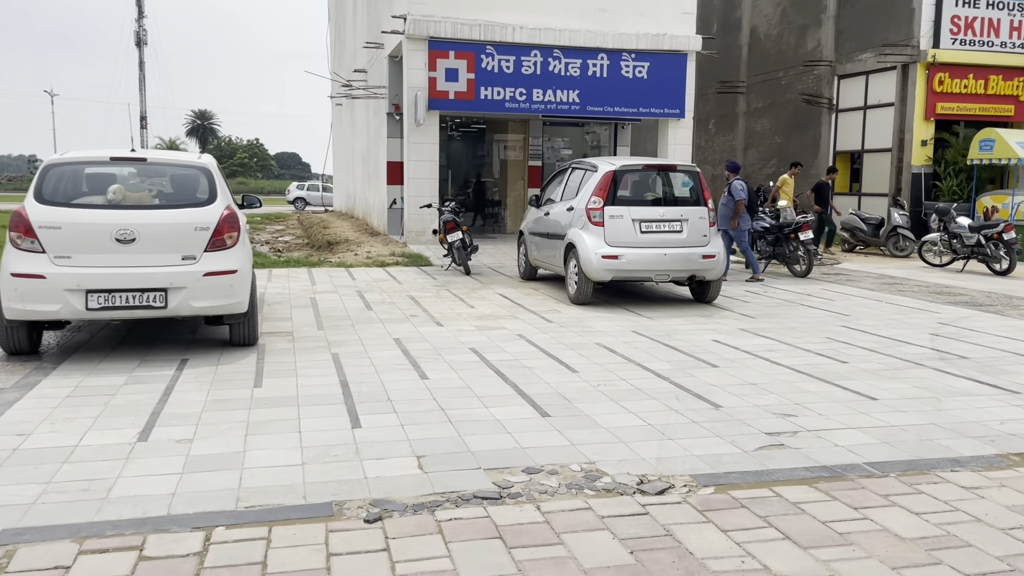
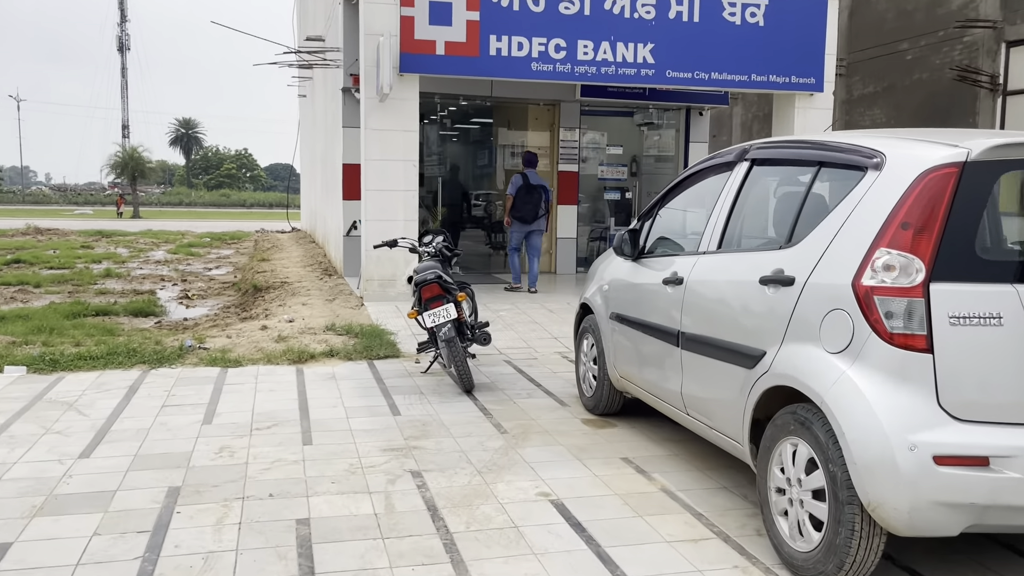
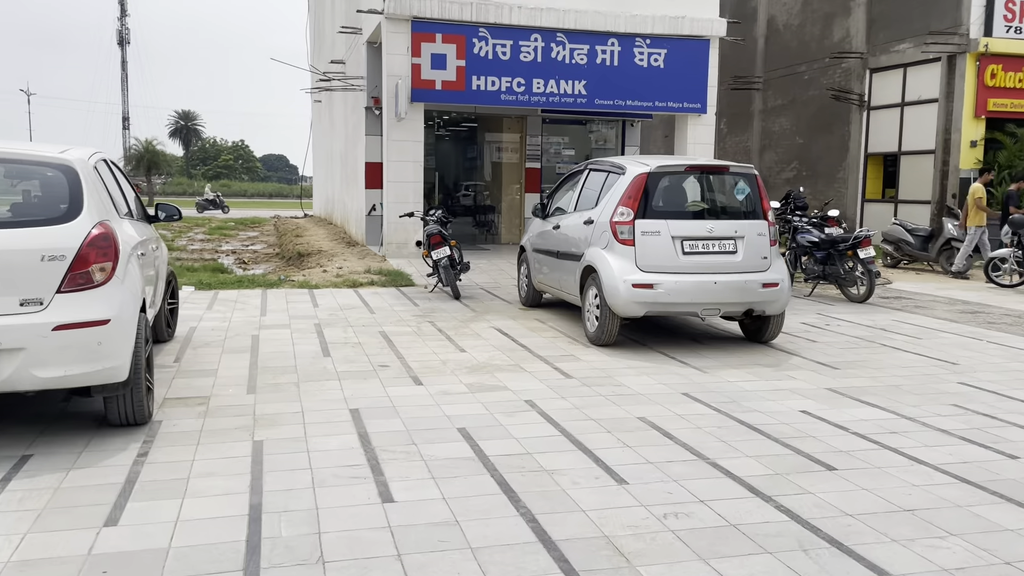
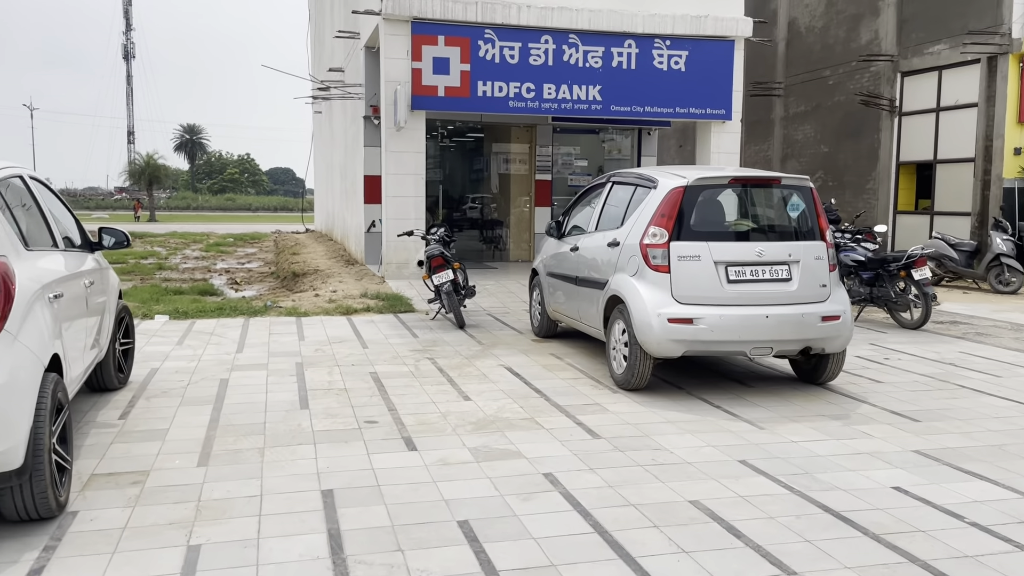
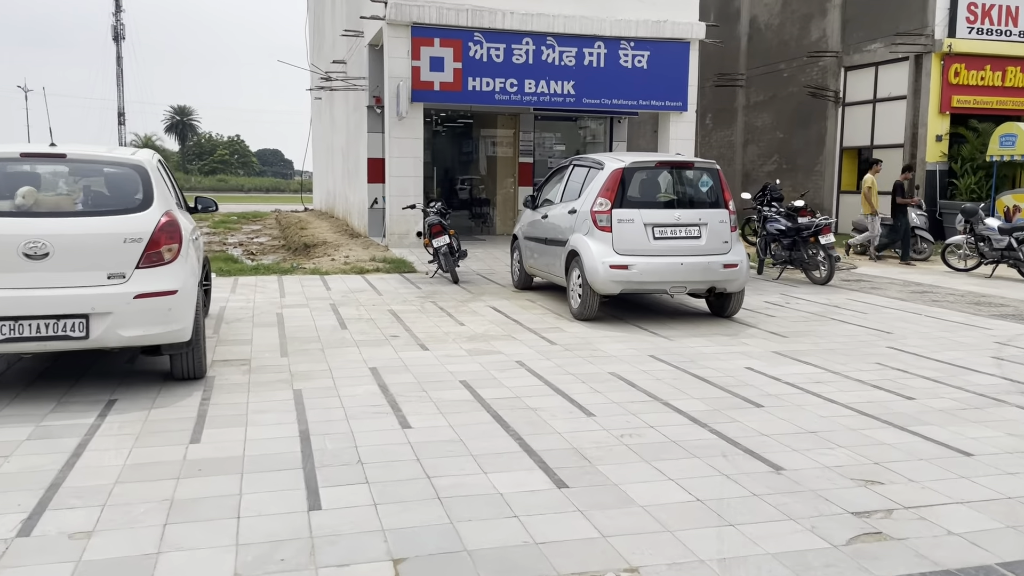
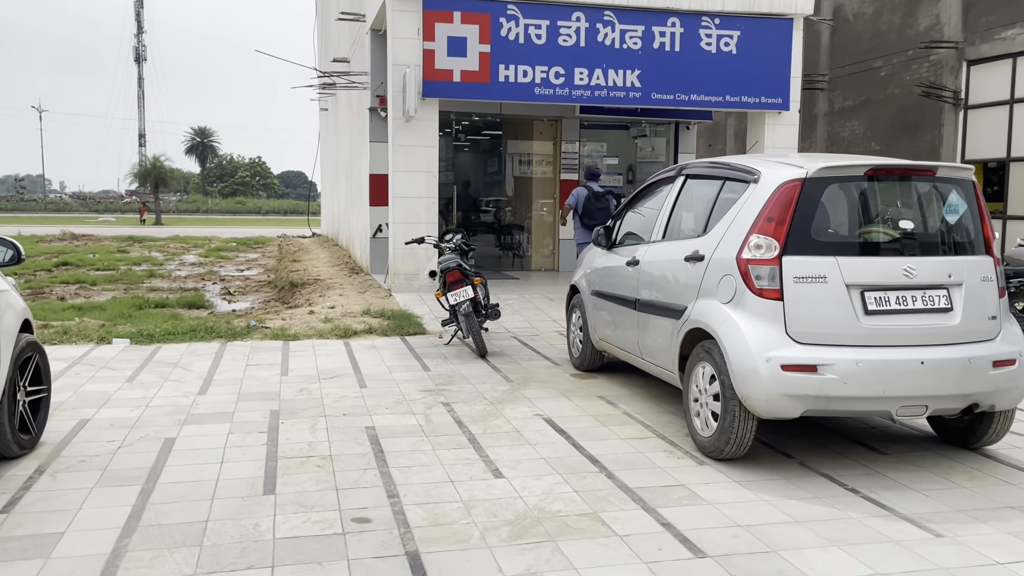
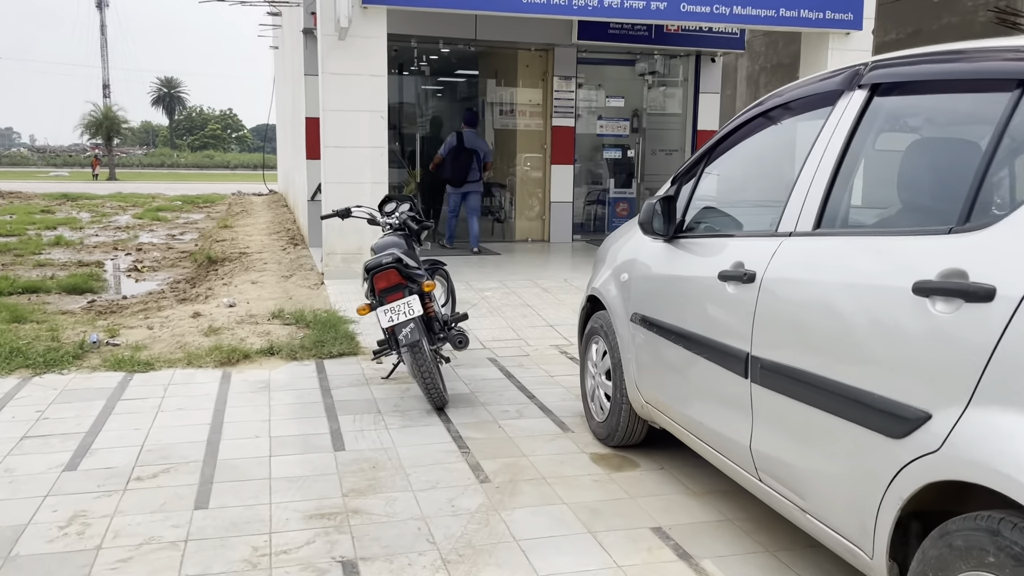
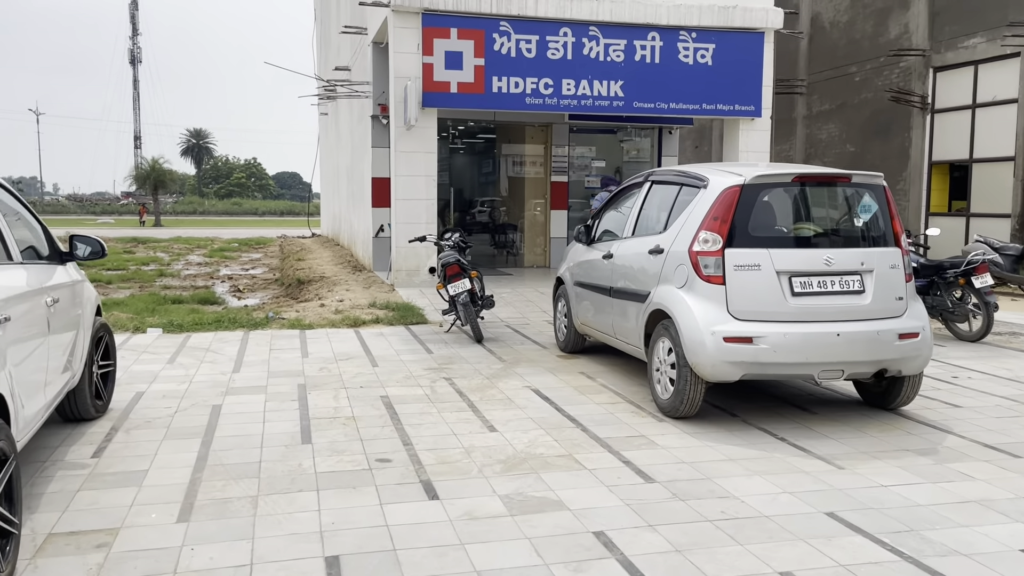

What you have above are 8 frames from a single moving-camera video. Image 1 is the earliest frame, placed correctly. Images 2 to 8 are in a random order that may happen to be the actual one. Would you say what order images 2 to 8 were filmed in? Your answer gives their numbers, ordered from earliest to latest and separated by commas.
5, 3, 4, 8, 6, 2, 7
